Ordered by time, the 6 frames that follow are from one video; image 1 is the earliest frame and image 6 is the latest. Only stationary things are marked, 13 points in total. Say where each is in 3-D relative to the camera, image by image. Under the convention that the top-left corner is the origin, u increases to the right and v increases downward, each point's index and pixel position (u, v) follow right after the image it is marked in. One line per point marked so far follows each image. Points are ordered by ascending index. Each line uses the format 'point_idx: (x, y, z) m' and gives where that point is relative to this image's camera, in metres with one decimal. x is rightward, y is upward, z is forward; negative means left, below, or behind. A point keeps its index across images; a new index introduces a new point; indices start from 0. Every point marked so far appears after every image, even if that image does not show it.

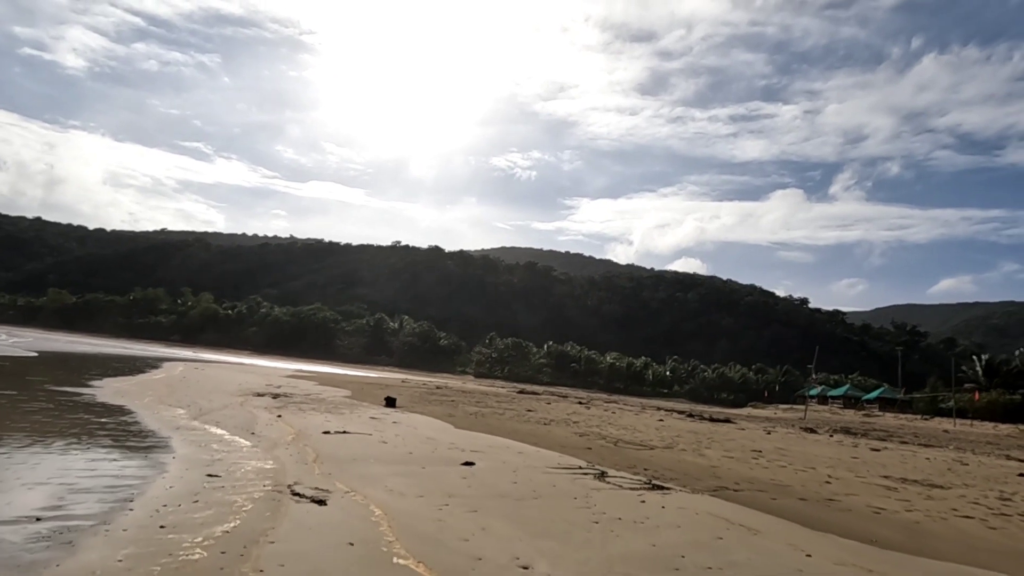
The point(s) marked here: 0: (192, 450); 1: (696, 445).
0: (-4.0, -2.0, +8.3) m
1: (+4.2, -3.6, +14.8) m
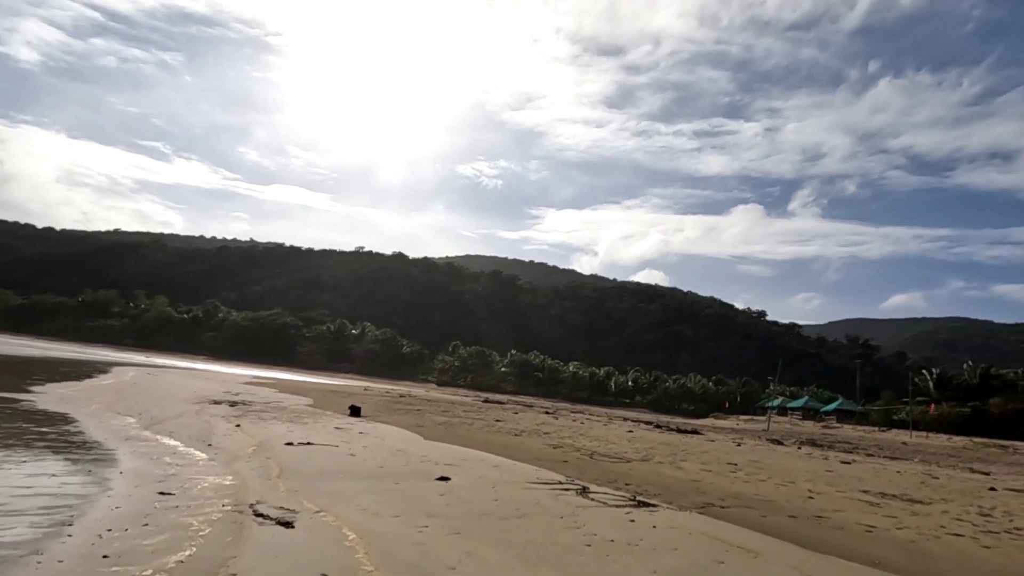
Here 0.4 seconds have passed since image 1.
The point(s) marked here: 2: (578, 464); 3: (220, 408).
0: (-4.3, -2.0, +7.6) m
1: (+3.5, -3.8, +14.5) m
2: (+1.3, -3.2, +11.9) m
3: (-7.2, -3.0, +16.2) m
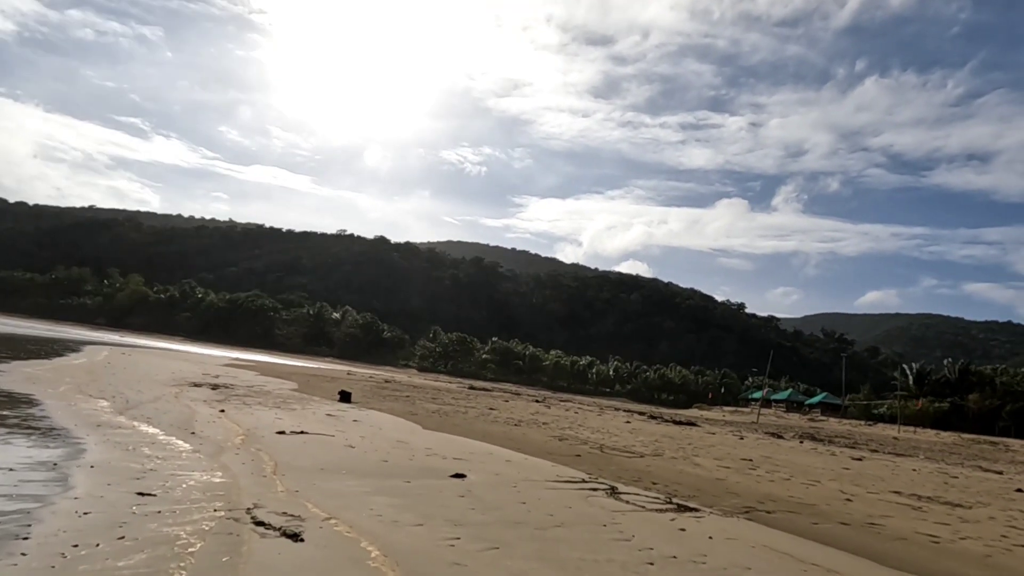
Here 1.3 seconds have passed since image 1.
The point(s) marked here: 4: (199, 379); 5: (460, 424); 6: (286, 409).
0: (-4.0, -1.7, +6.6) m
1: (+3.6, -3.5, +13.8) m
2: (+1.4, -2.9, +11.1) m
3: (-7.1, -2.4, +15.1) m
4: (-9.3, -2.7, +19.4) m
5: (-1.2, -3.1, +15.0) m
6: (-4.7, -2.5, +13.6) m
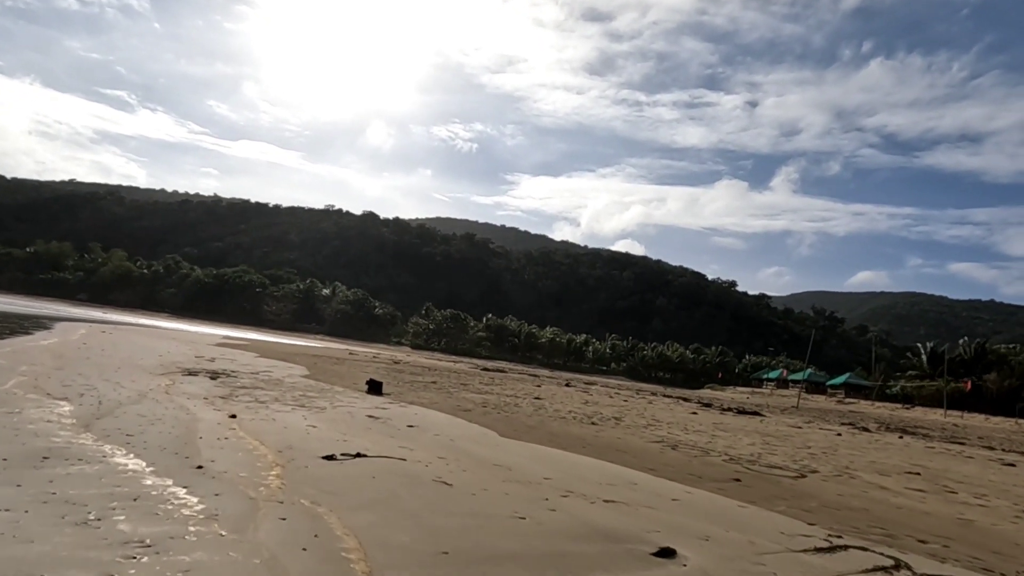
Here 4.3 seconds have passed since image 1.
0: (-2.3, -1.3, +3.3) m
1: (+5.1, -2.9, +10.7) m
2: (+3.0, -2.4, +7.9) m
3: (-5.6, -1.7, +11.8) m
4: (-7.8, -1.9, +16.1) m
5: (+0.4, -2.5, +11.8) m
6: (-3.1, -1.9, +10.4) m
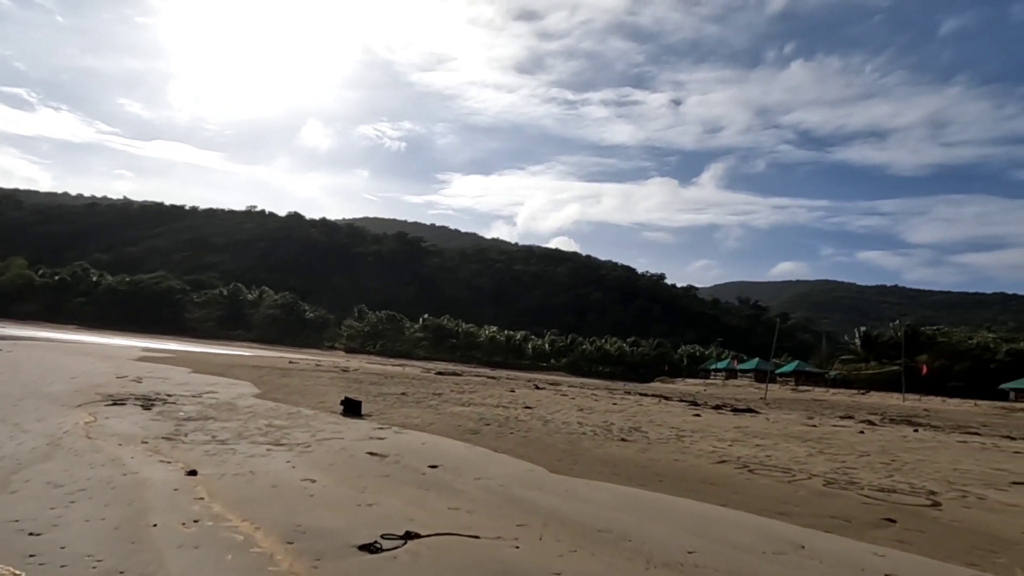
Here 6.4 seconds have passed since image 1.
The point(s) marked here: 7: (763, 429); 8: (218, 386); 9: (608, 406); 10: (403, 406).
0: (-1.1, -1.3, +0.9) m
1: (+5.6, -2.6, +9.0) m
2: (+3.8, -2.2, +6.0) m
3: (-5.2, -1.8, +9.0) m
4: (-7.8, -2.0, +13.1) m
5: (+0.8, -2.4, +9.6) m
6: (-2.6, -1.9, +7.9) m
7: (+5.9, -3.3, +15.3) m
8: (-7.4, -2.5, +16.7) m
9: (+2.9, -3.5, +19.5) m
10: (-2.4, -2.6, +14.6) m
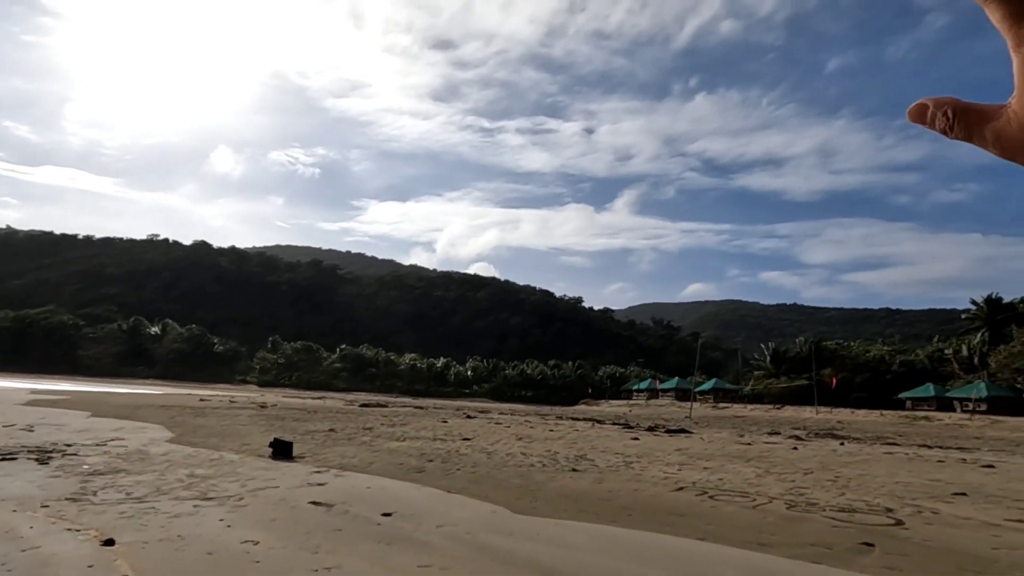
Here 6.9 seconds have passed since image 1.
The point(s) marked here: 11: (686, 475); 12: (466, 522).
0: (-0.7, -1.3, +0.3) m
1: (+5.0, -2.9, +9.1) m
2: (+3.5, -2.3, +6.0) m
3: (-5.8, -2.3, +7.9) m
4: (-8.8, -2.7, +11.5) m
5: (+0.1, -2.7, +9.1) m
6: (-3.0, -2.3, +7.0) m
7: (+4.5, -3.8, +15.4) m
8: (-8.9, -3.3, +15.1) m
9: (+1.1, -4.2, +19.2) m
10: (-3.7, -3.3, +13.7) m
11: (+2.8, -3.0, +10.7) m
12: (-0.5, -2.3, +6.4) m
